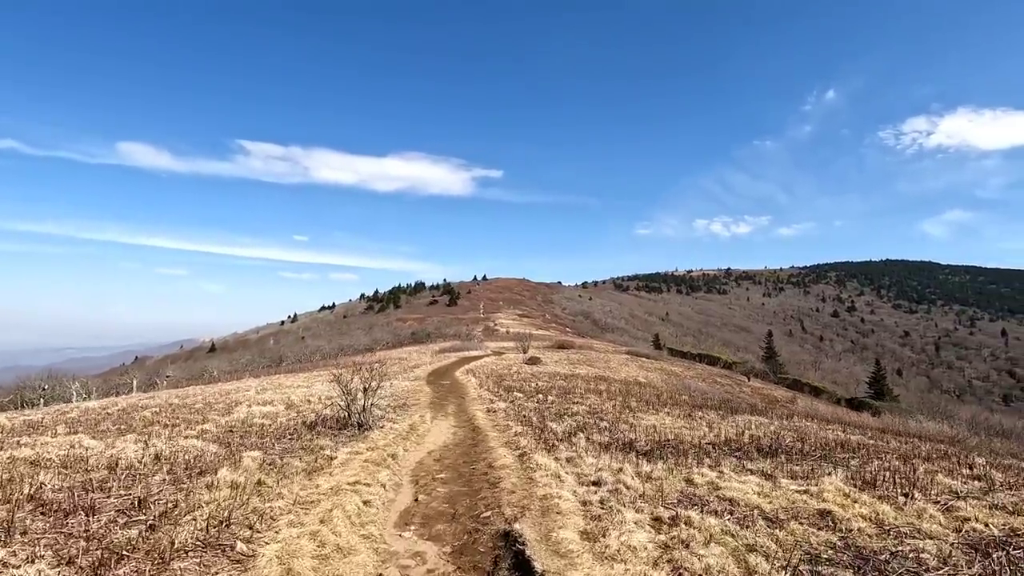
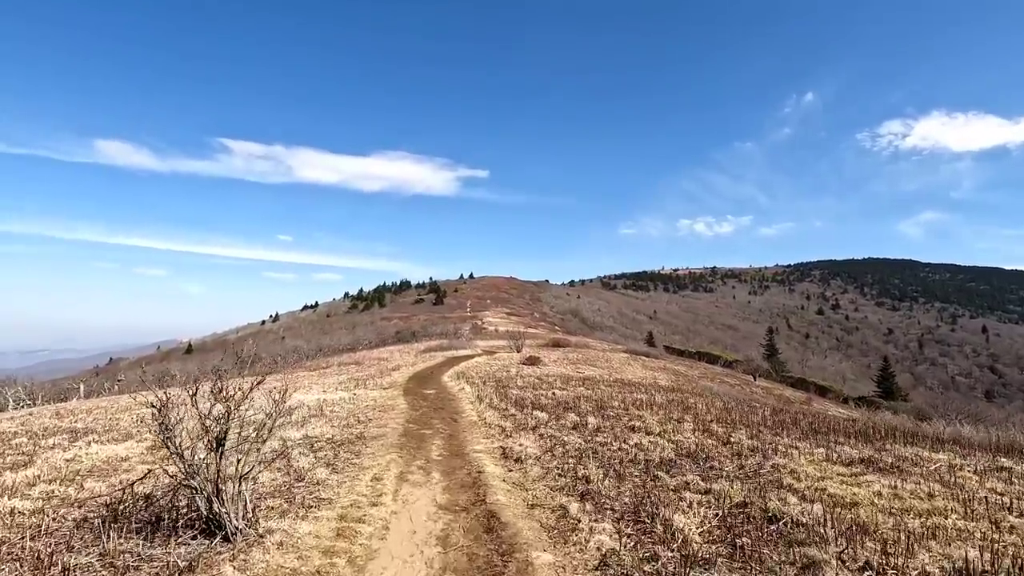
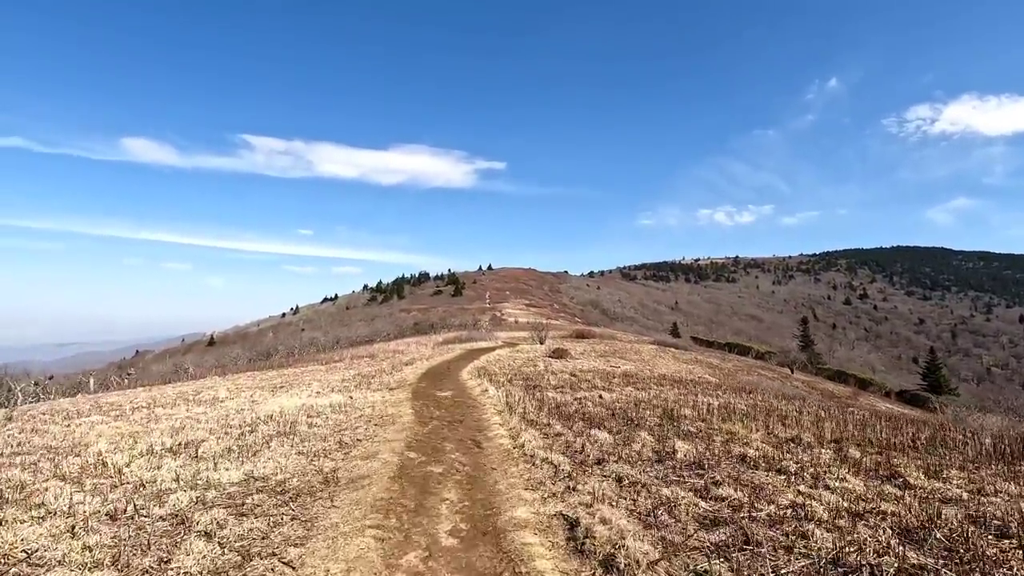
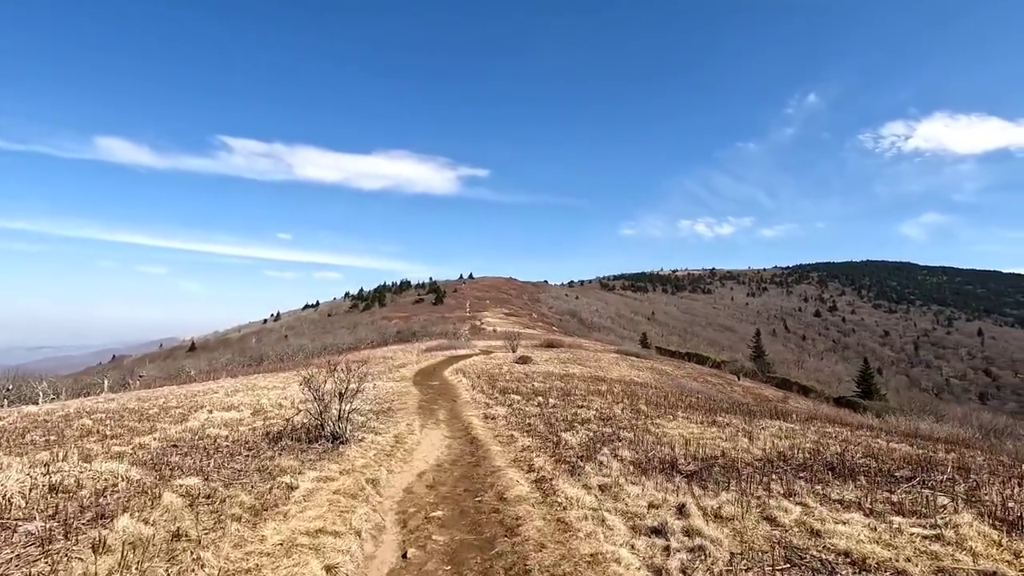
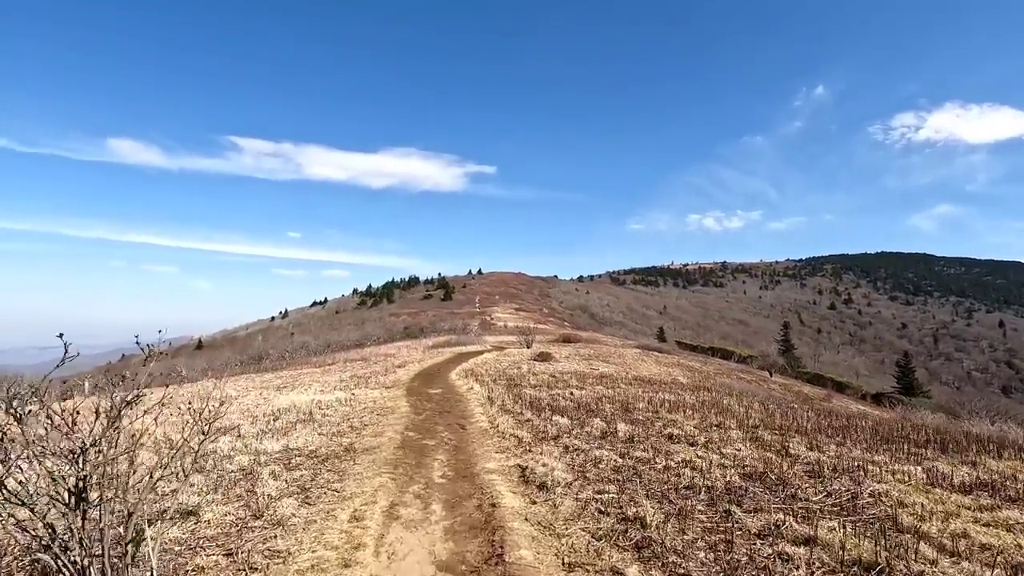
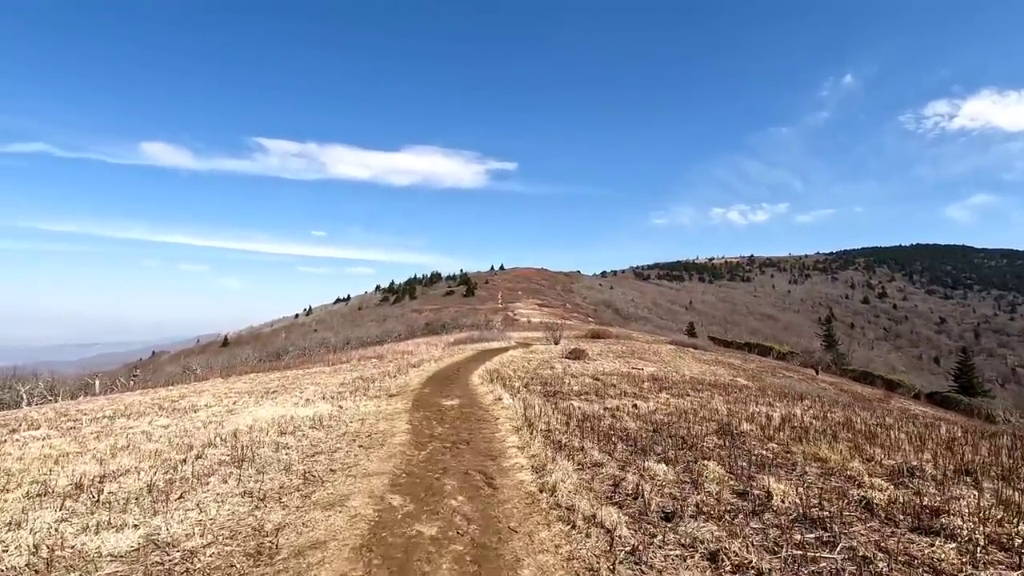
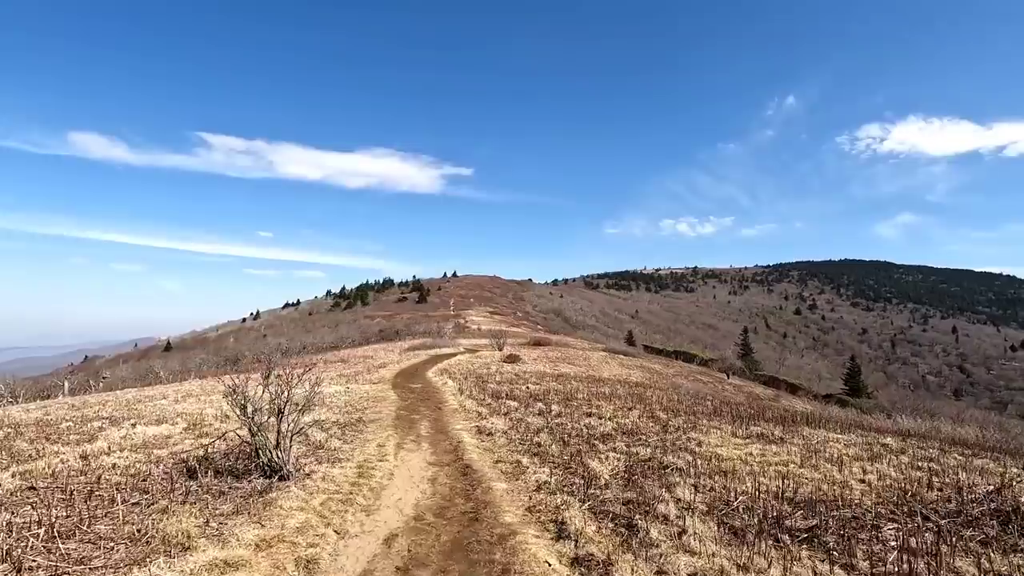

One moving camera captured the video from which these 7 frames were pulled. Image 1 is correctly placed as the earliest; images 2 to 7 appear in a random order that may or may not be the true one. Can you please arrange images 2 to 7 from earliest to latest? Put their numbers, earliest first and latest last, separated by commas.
4, 7, 2, 5, 3, 6
